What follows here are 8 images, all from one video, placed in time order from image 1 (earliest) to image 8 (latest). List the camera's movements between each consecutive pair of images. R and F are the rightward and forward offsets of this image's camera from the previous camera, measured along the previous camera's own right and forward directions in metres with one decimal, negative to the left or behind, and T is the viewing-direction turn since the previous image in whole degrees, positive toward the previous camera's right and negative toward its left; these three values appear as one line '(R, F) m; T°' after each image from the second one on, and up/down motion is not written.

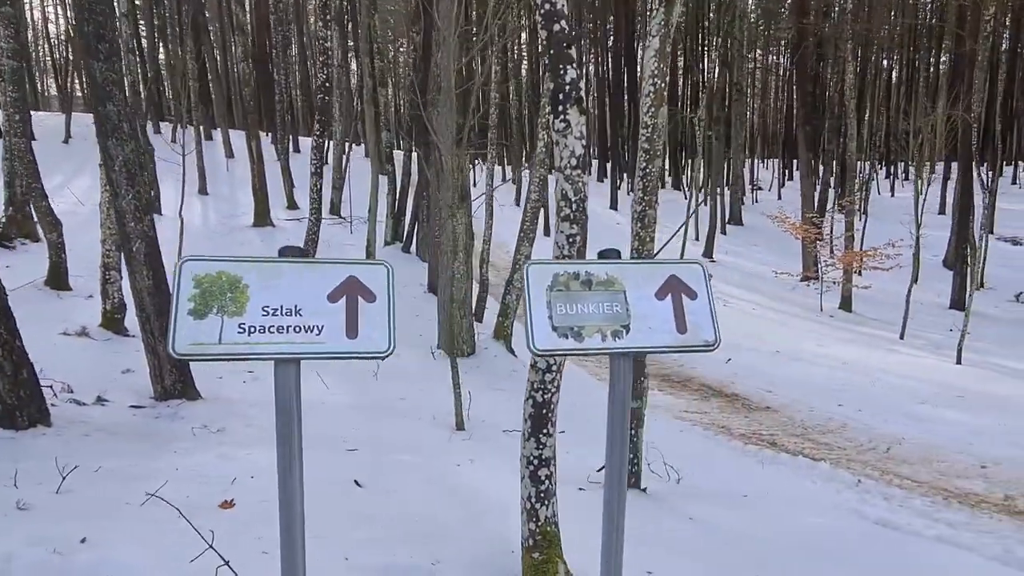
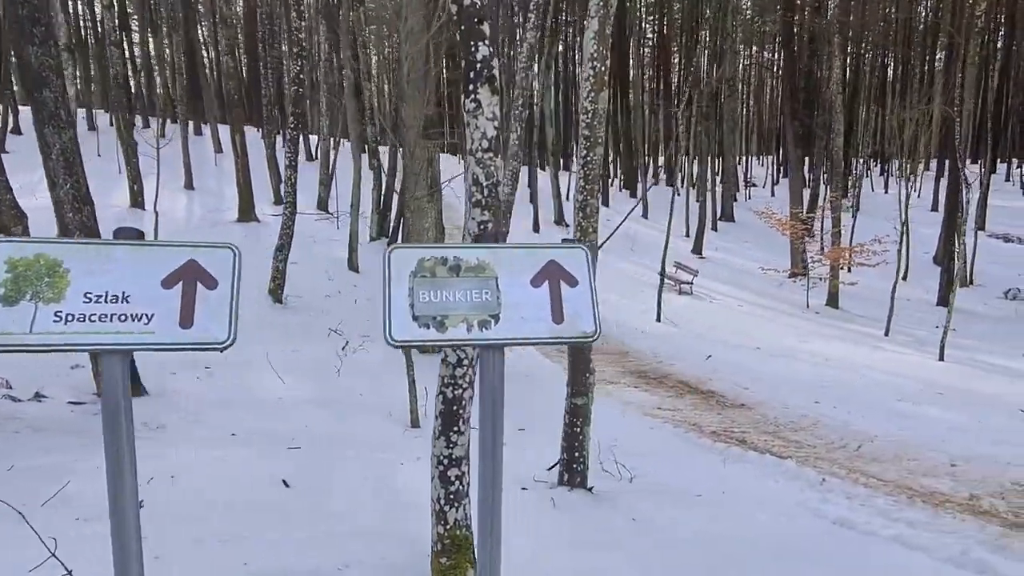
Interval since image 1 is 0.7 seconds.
(+0.3, +0.2) m; 0°
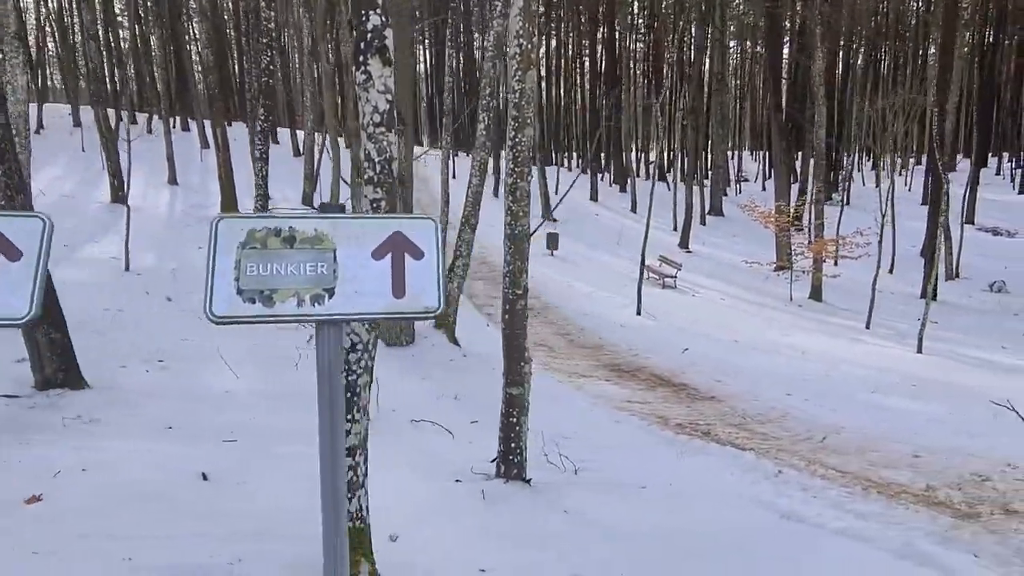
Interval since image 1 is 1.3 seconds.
(+0.4, +0.1) m; 0°
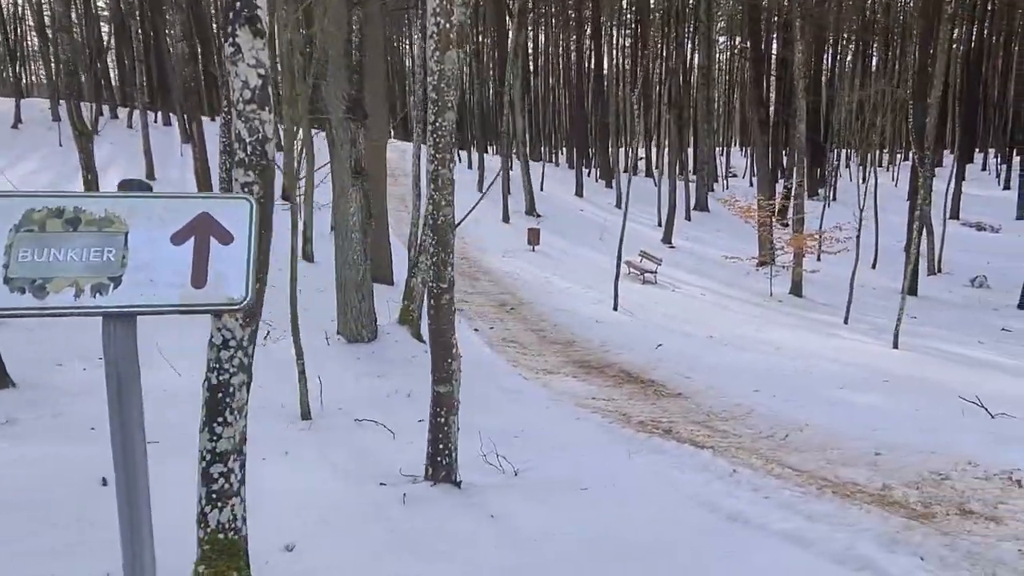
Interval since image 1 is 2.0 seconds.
(+0.4, +0.2) m; +1°
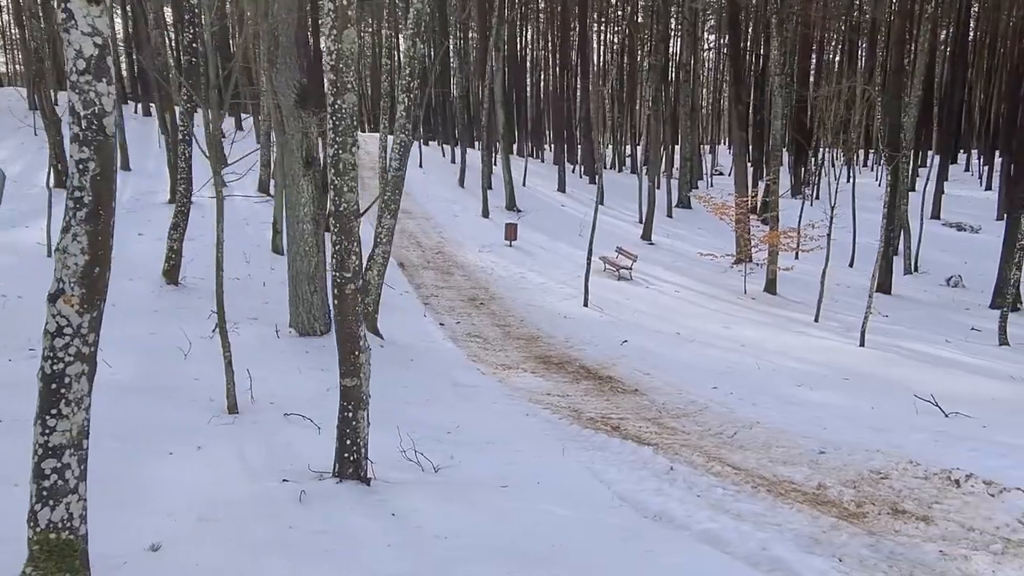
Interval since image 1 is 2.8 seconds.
(+0.4, +0.1) m; +1°
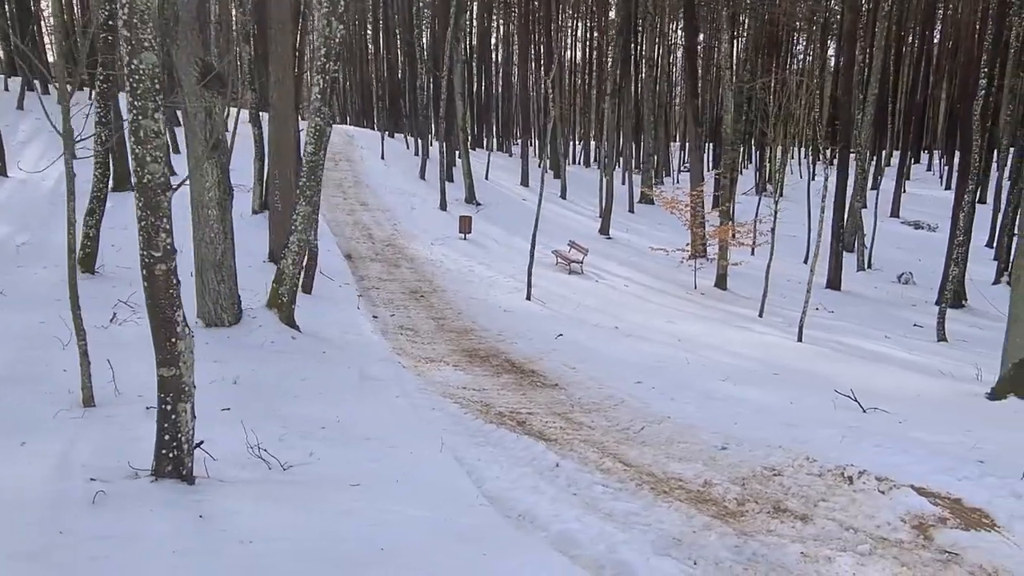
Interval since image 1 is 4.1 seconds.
(+0.7, +0.3) m; +2°
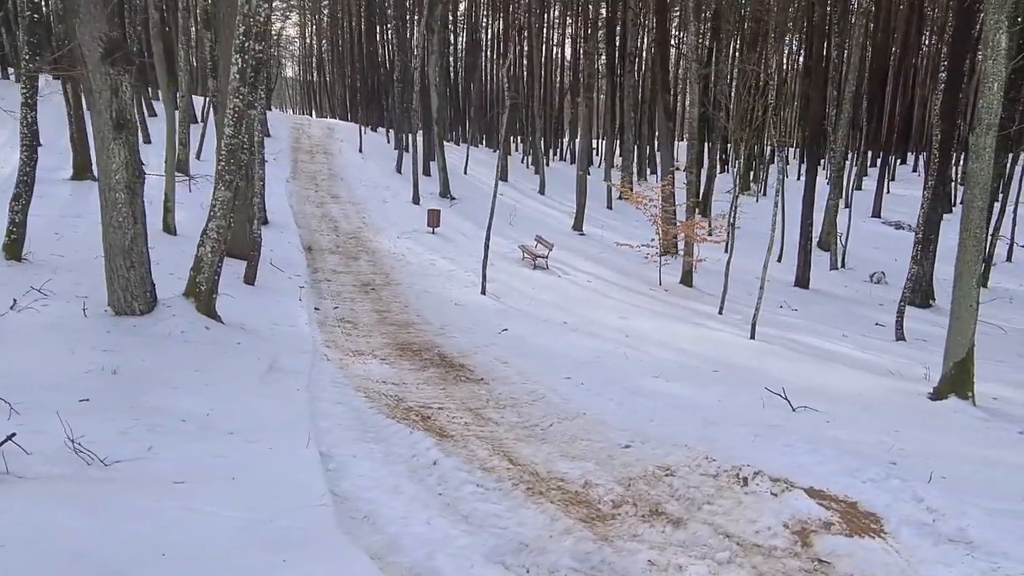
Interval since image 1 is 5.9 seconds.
(+0.8, +0.3) m; 0°
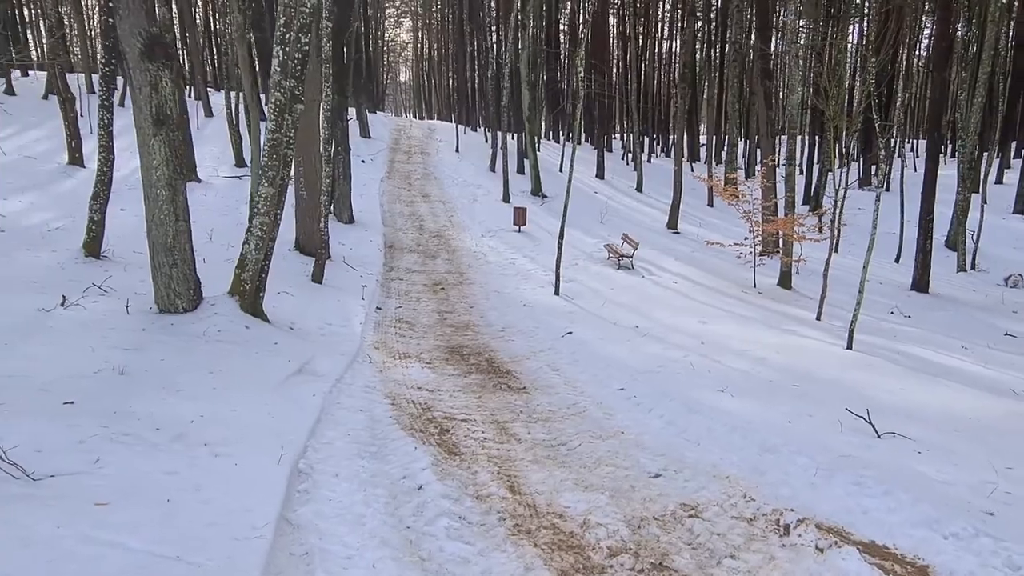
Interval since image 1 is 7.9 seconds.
(+0.7, +0.7) m; -9°
